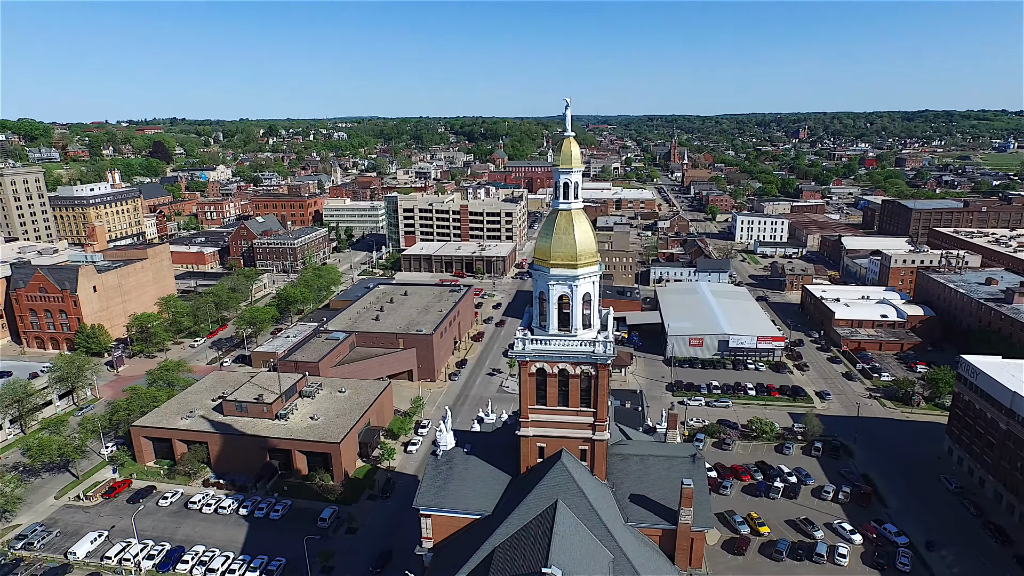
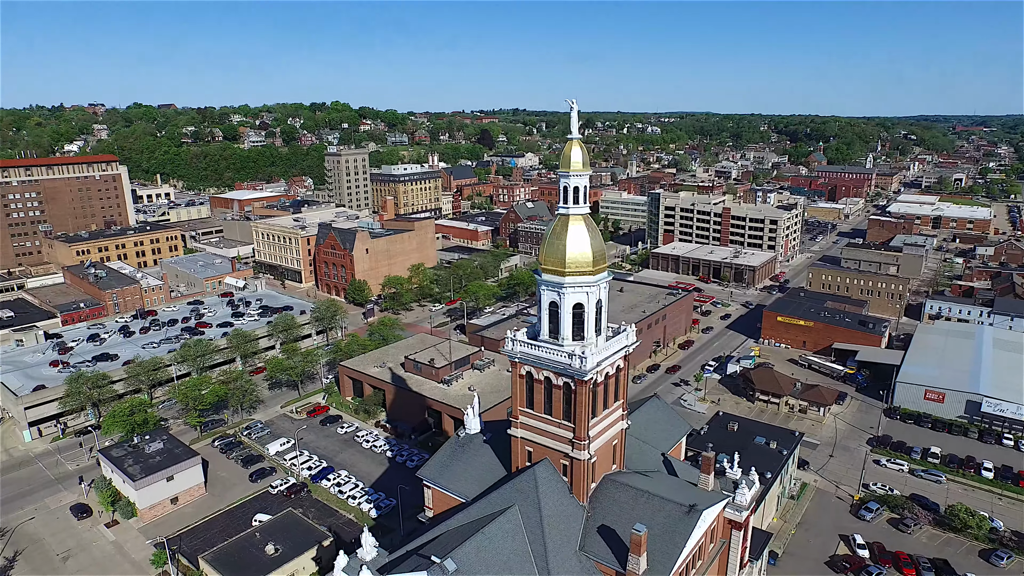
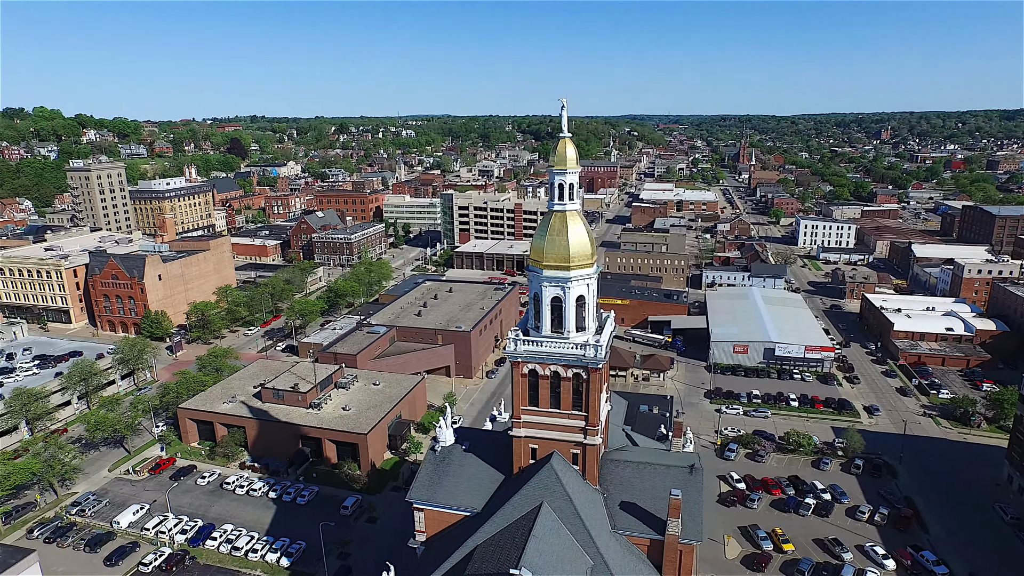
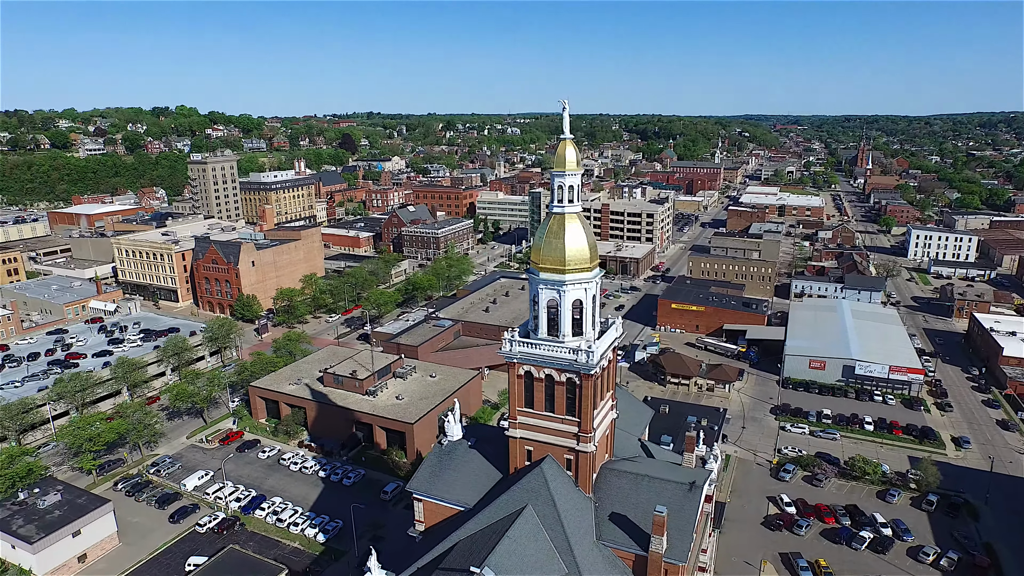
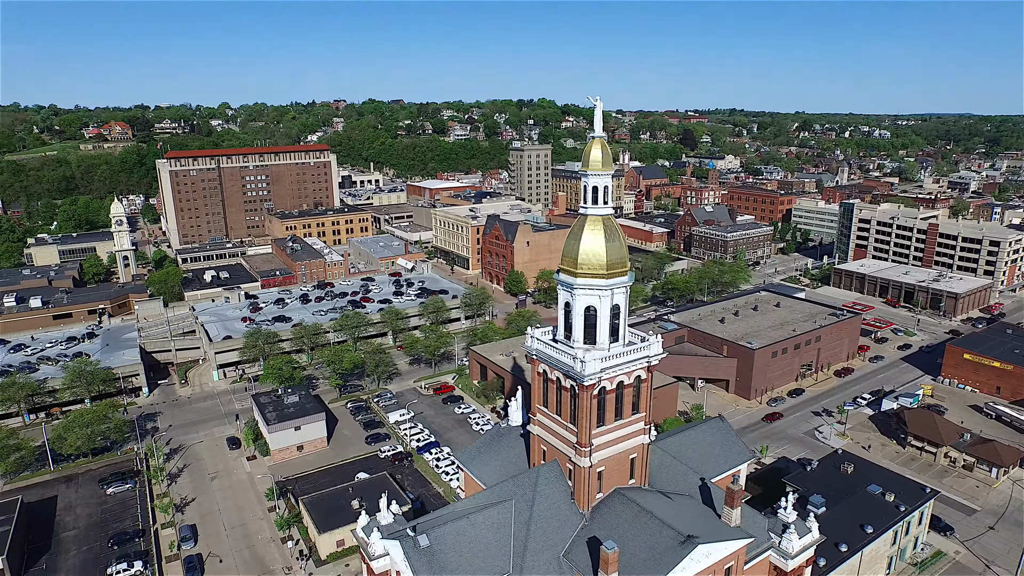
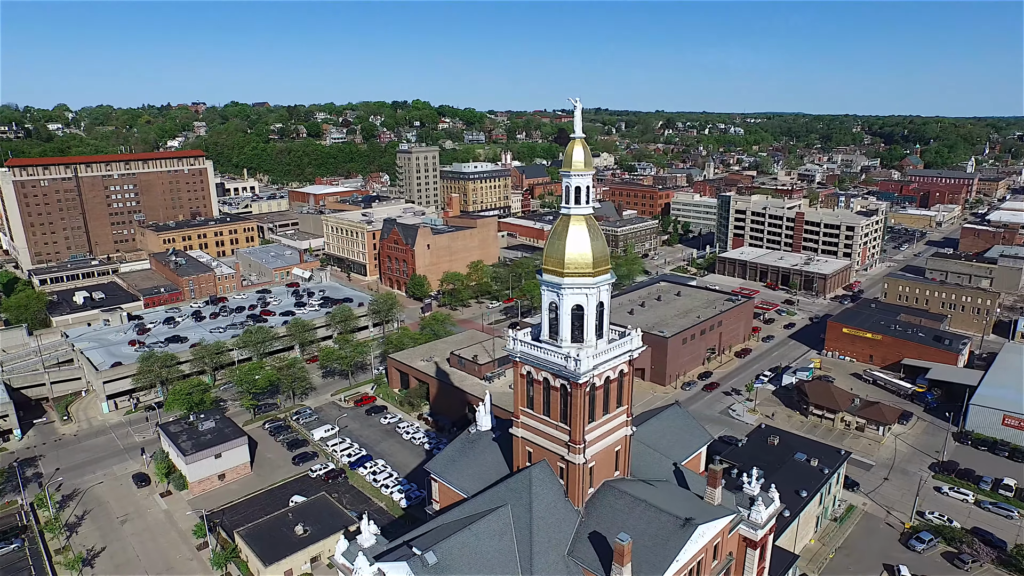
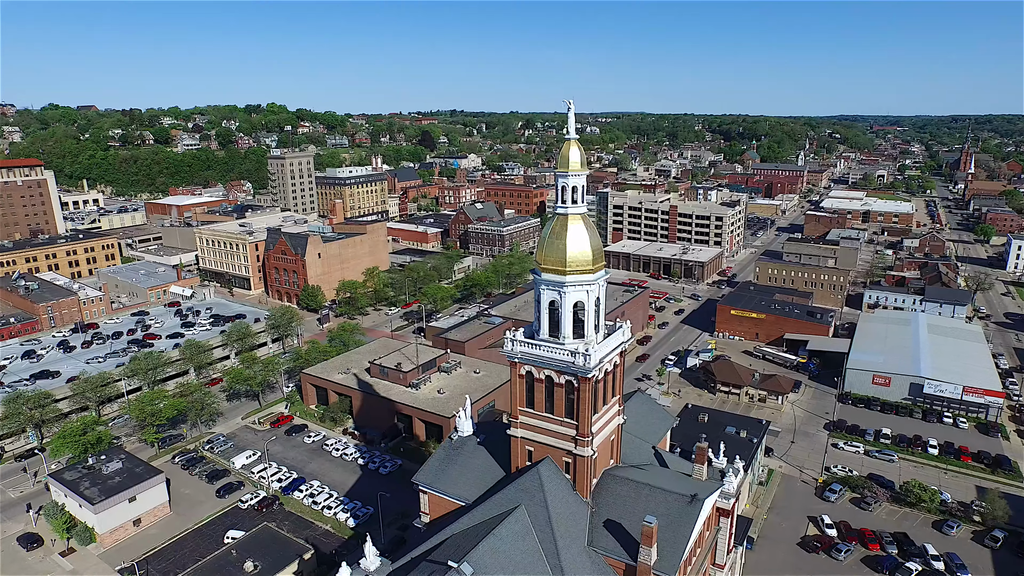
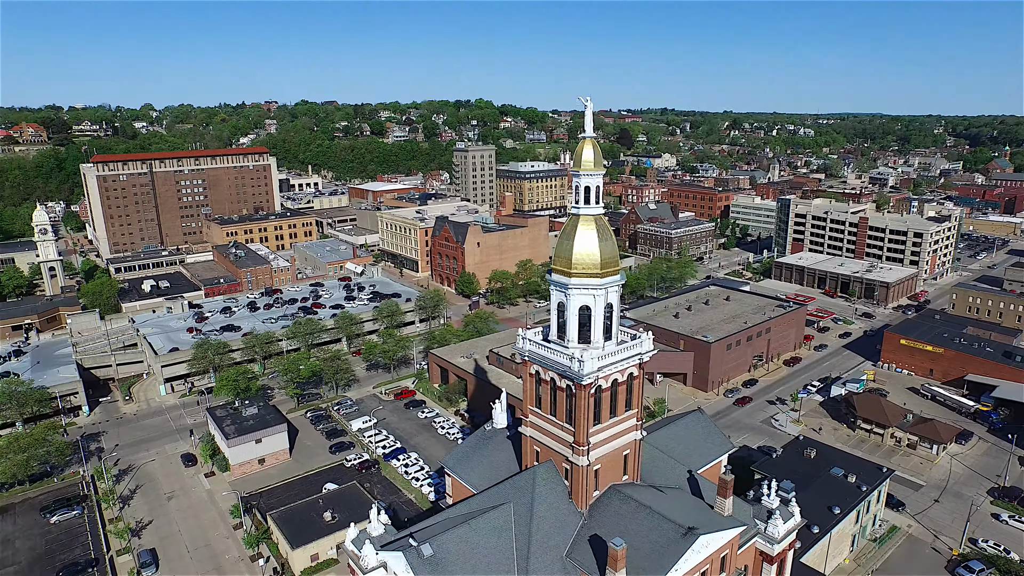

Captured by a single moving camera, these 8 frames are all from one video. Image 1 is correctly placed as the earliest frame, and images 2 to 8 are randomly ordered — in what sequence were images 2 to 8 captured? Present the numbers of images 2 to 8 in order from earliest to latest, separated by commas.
3, 4, 7, 2, 6, 8, 5
